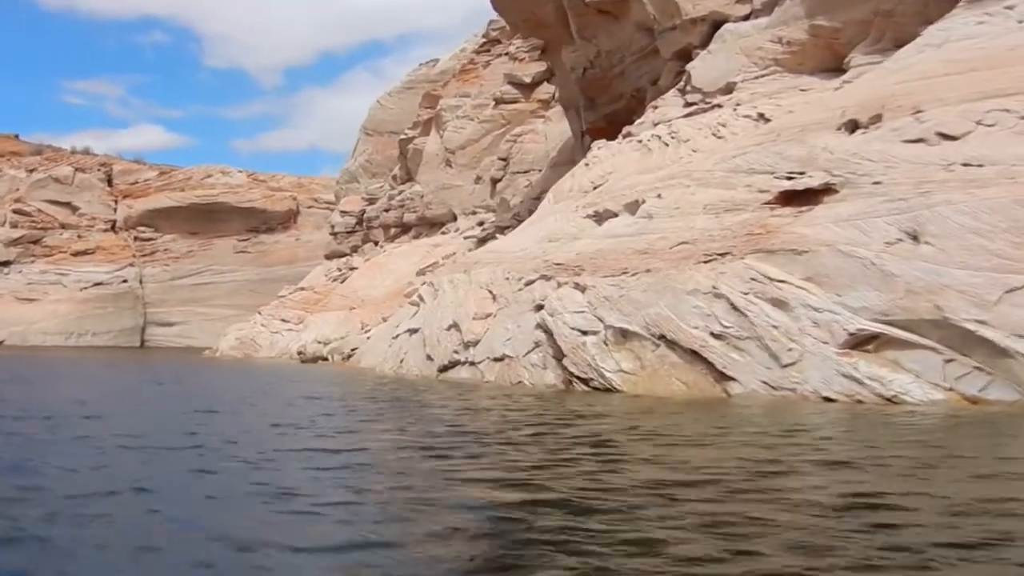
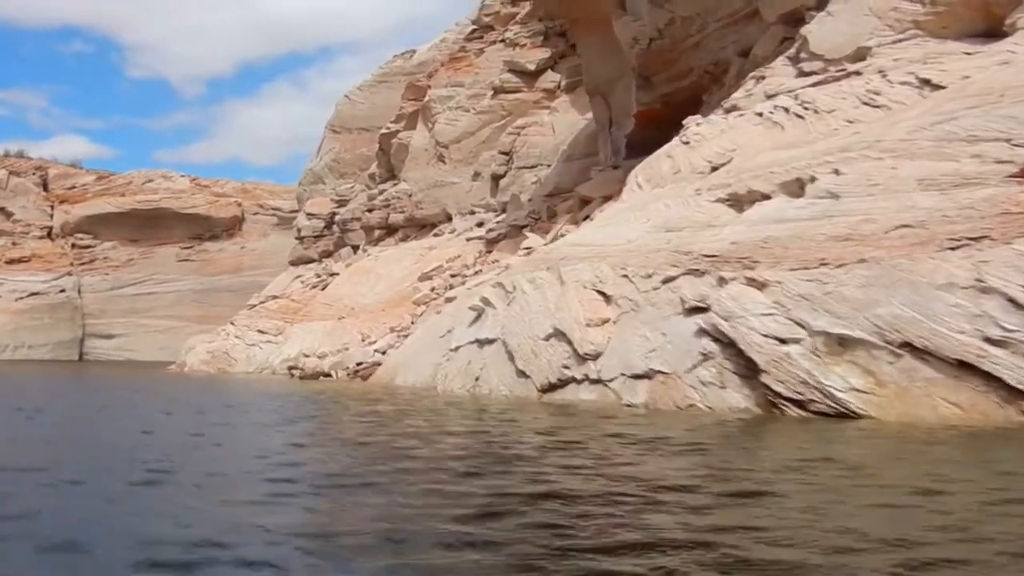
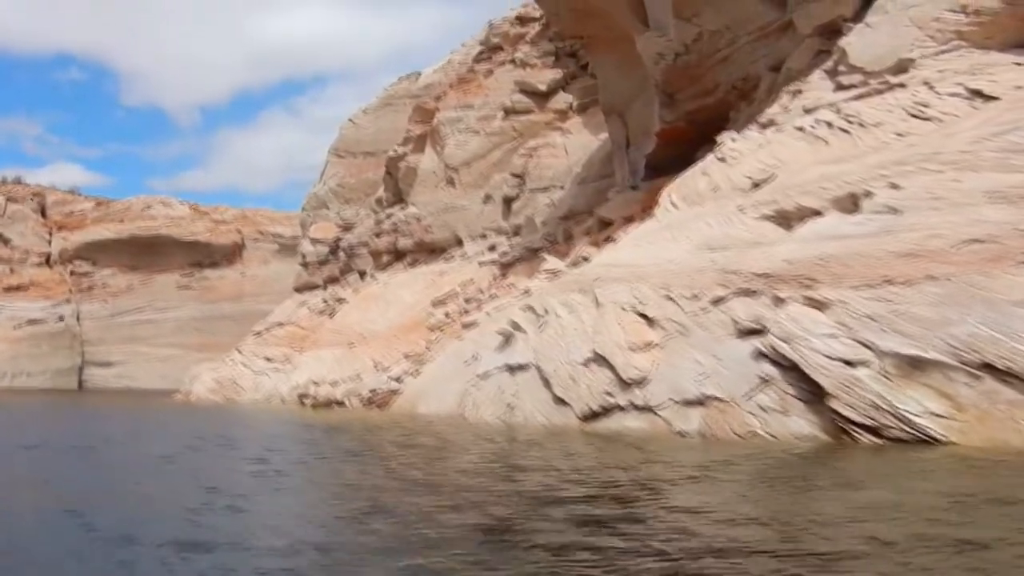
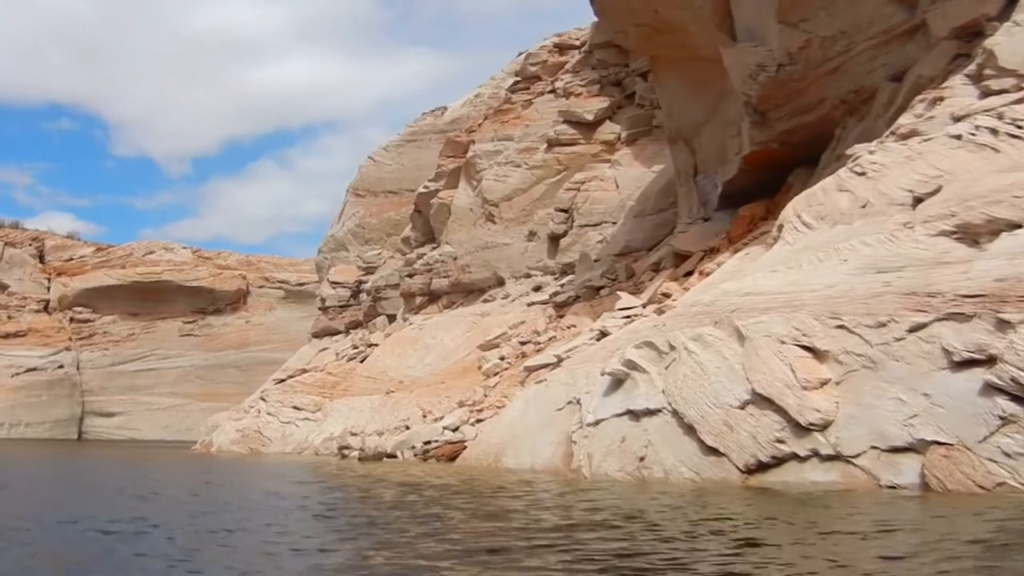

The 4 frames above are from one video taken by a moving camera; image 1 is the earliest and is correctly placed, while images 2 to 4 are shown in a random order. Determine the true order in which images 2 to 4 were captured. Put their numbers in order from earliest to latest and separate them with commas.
2, 3, 4
